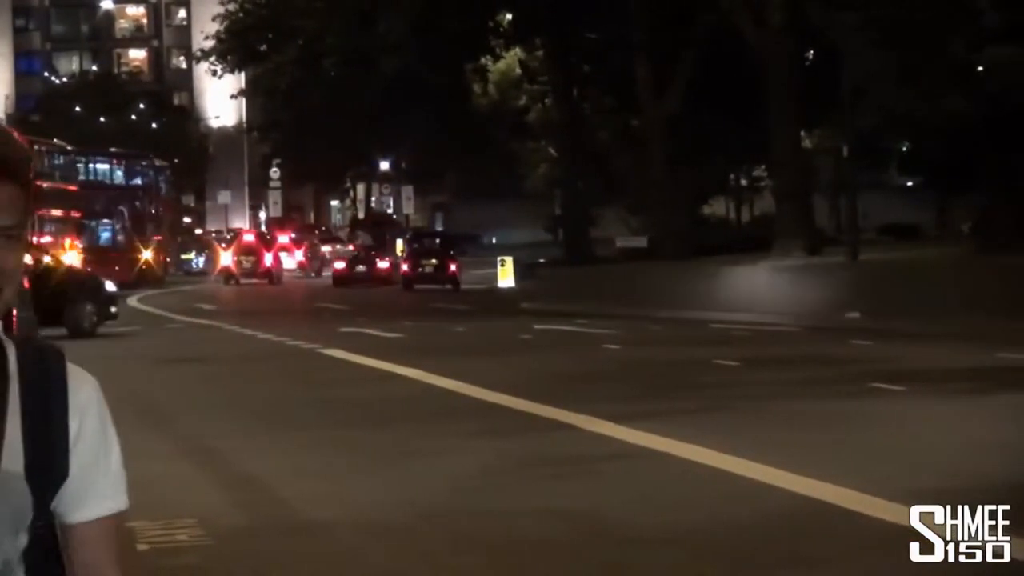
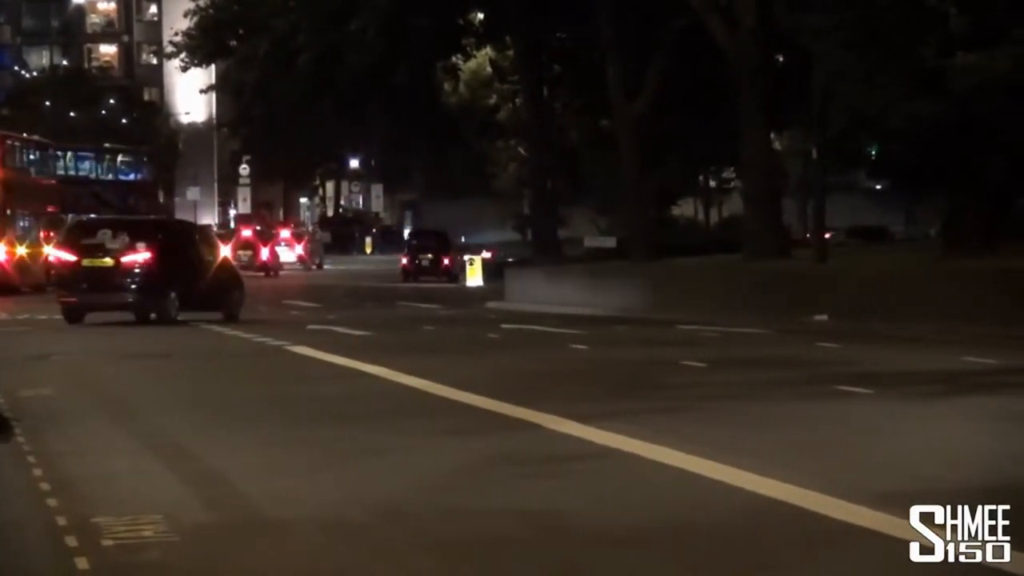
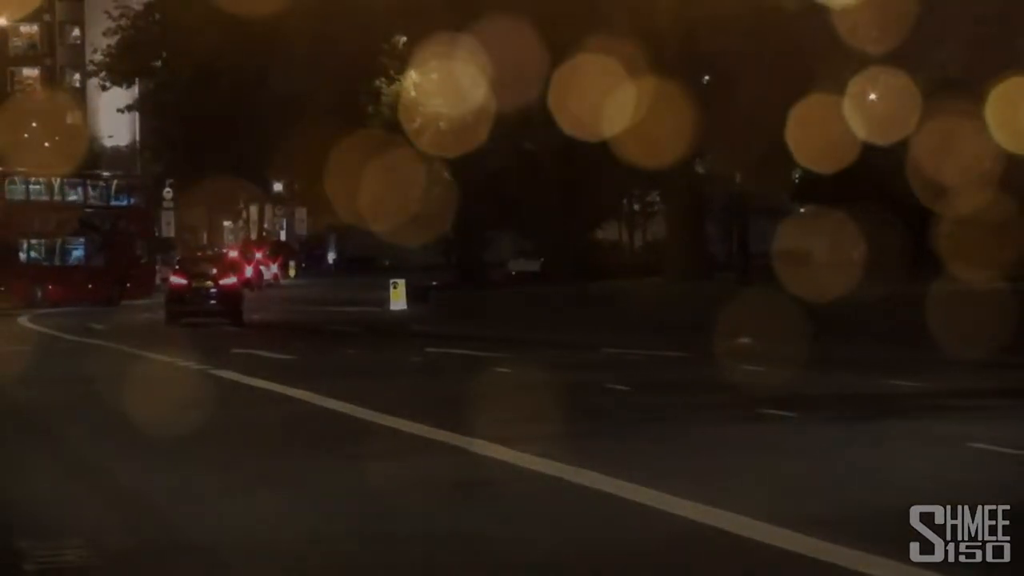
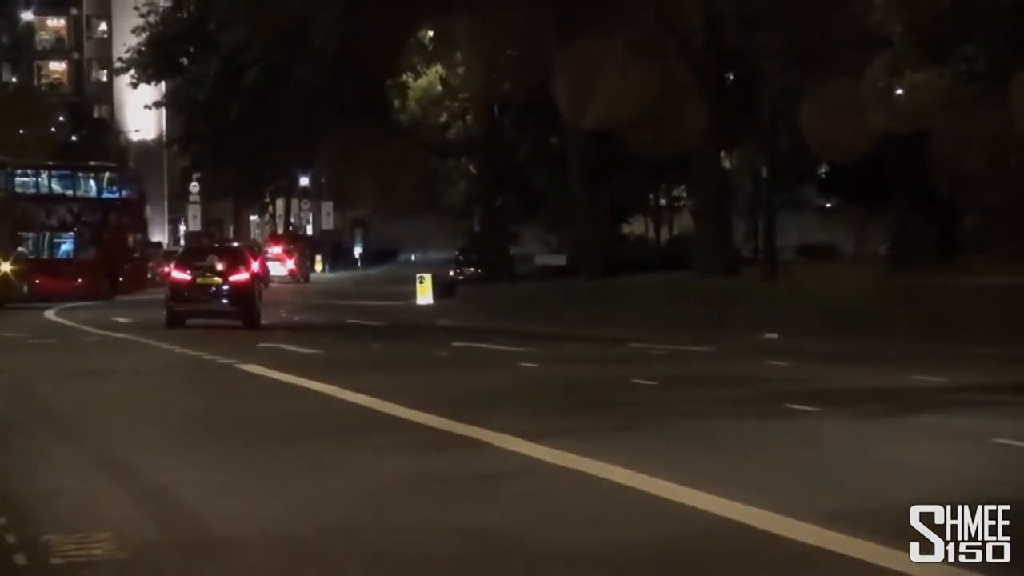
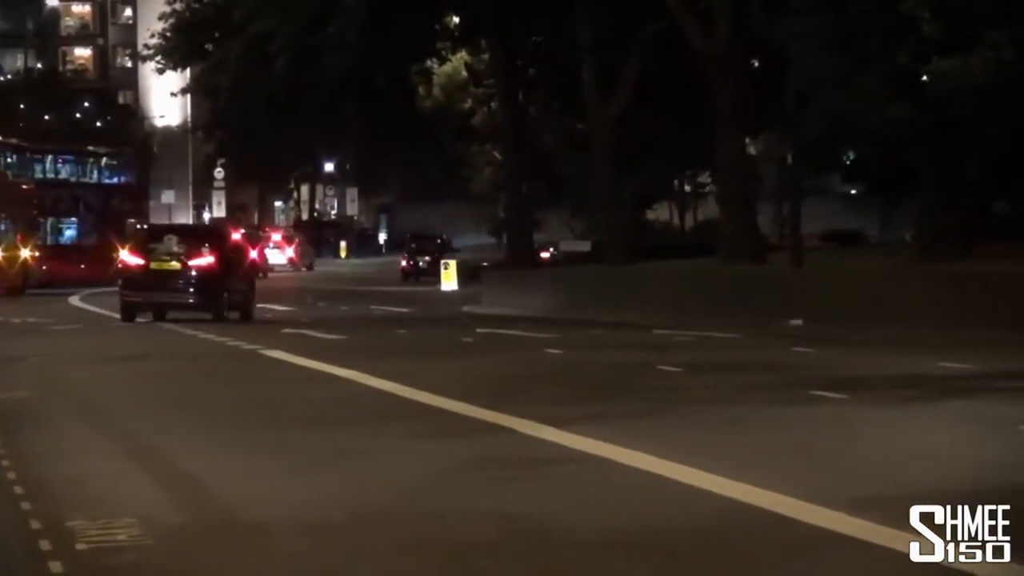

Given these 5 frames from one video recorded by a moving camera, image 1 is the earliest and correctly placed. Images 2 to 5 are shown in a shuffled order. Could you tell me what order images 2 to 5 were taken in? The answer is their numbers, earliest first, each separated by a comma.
2, 5, 4, 3
